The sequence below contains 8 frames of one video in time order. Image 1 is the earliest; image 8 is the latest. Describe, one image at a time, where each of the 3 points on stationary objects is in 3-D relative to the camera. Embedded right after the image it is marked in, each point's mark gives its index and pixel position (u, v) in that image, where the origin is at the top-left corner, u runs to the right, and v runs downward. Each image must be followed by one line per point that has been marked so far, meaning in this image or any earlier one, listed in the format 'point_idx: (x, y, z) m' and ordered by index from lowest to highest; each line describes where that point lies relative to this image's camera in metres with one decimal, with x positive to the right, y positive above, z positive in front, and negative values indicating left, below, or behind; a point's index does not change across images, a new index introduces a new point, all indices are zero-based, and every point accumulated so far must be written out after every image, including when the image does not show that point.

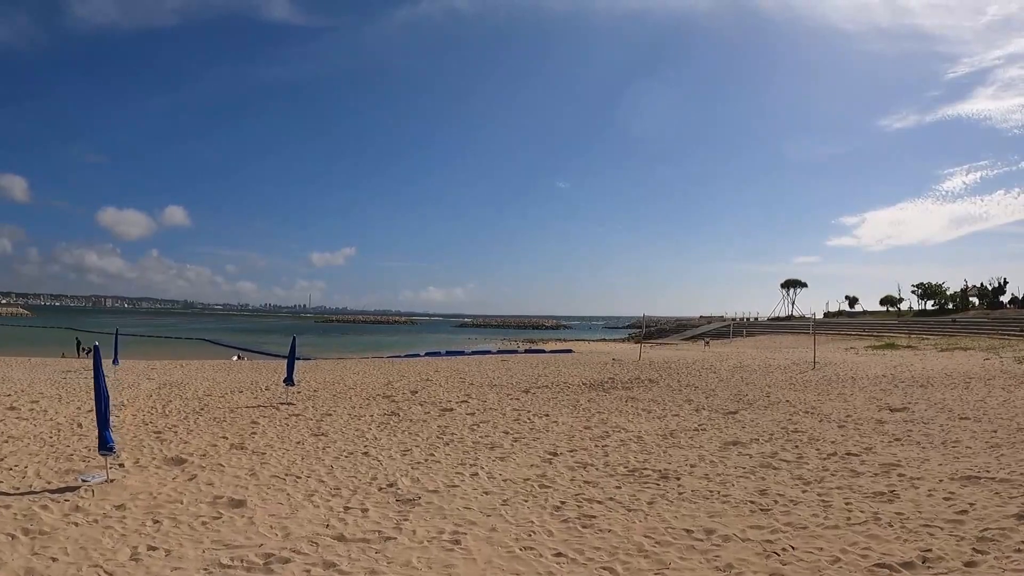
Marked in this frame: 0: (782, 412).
0: (+5.3, -2.5, +10.6) m
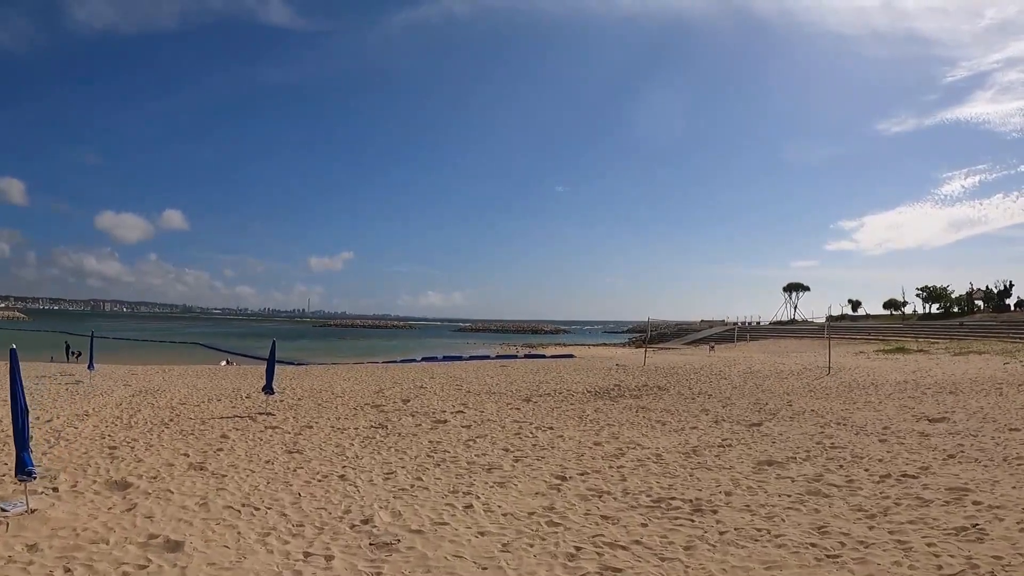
0: (+5.3, -2.4, +9.6) m
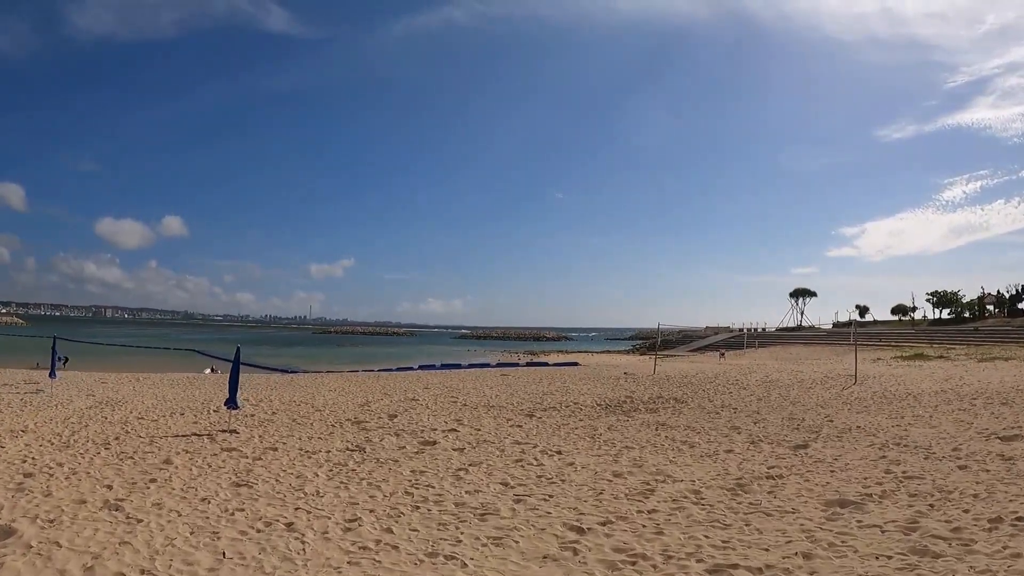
0: (+5.4, -2.4, +8.1) m
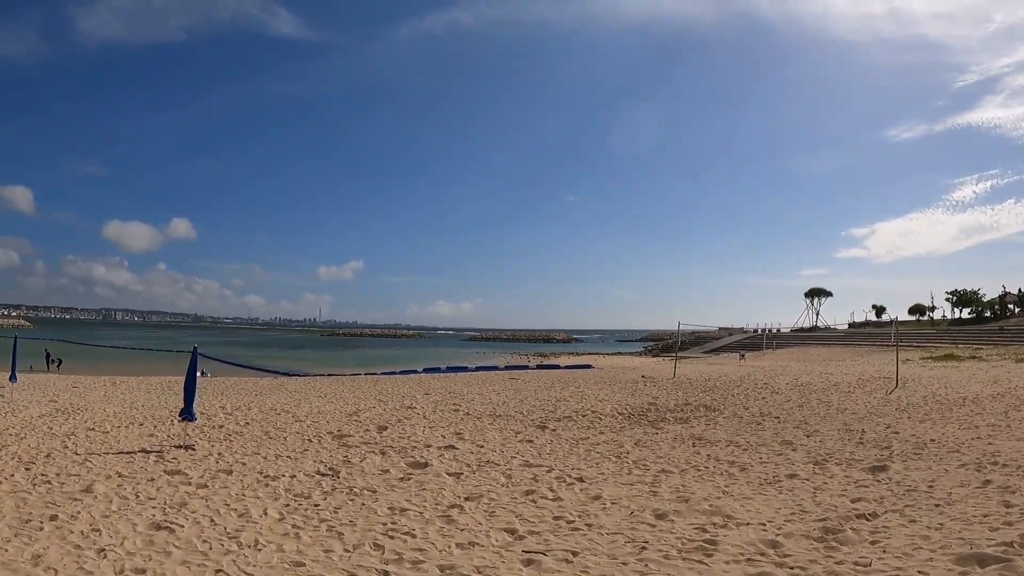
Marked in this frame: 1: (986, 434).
0: (+5.4, -2.2, +6.5) m
1: (+7.8, -2.4, +8.9) m
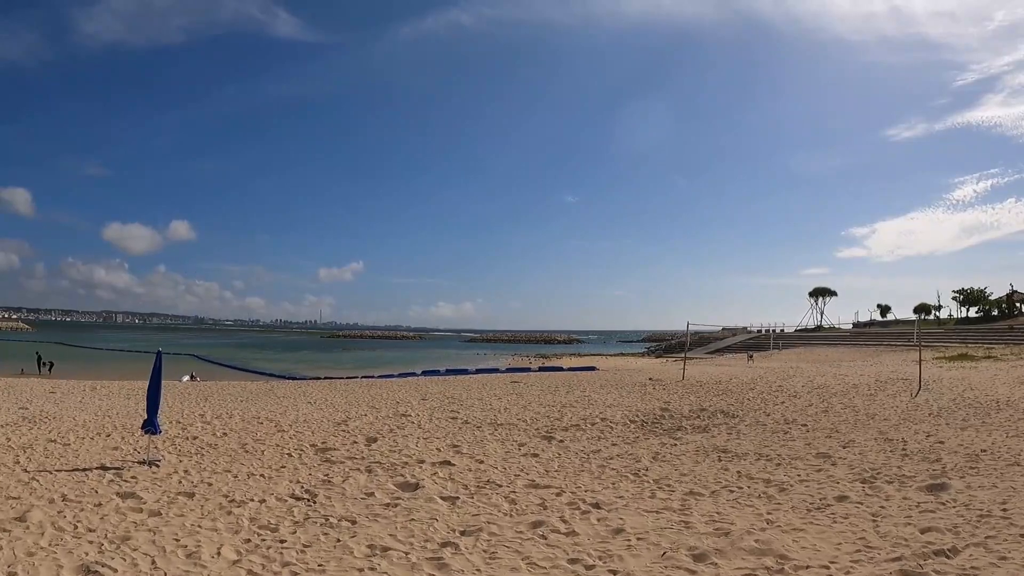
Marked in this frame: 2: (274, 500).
0: (+5.5, -2.1, +5.7) m
1: (+7.9, -2.3, +8.1) m
2: (-2.4, -2.1, +5.5) m
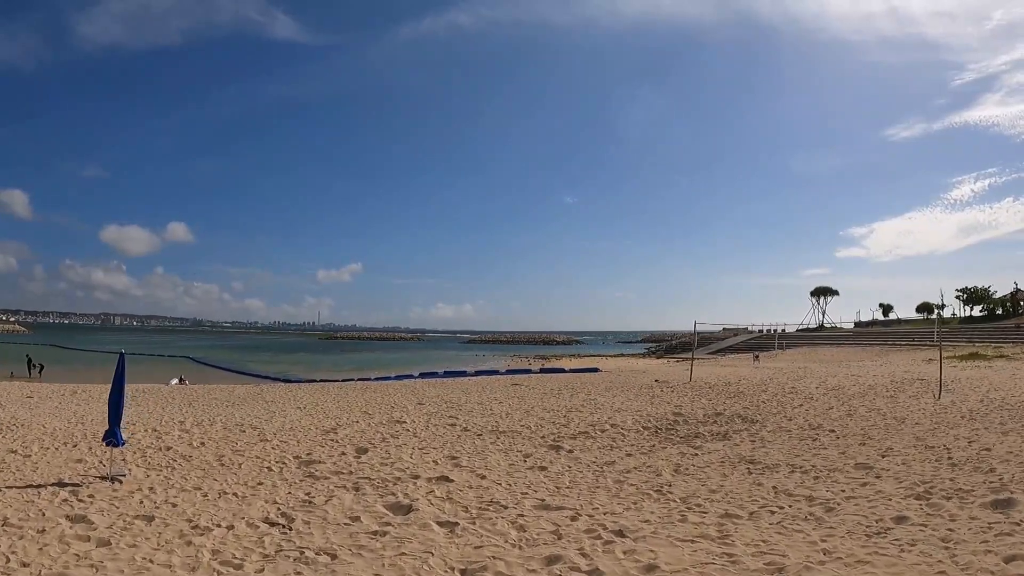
0: (+5.6, -2.0, +5.0) m
1: (+7.9, -2.2, +7.4) m
2: (-2.4, -2.1, +4.8) m
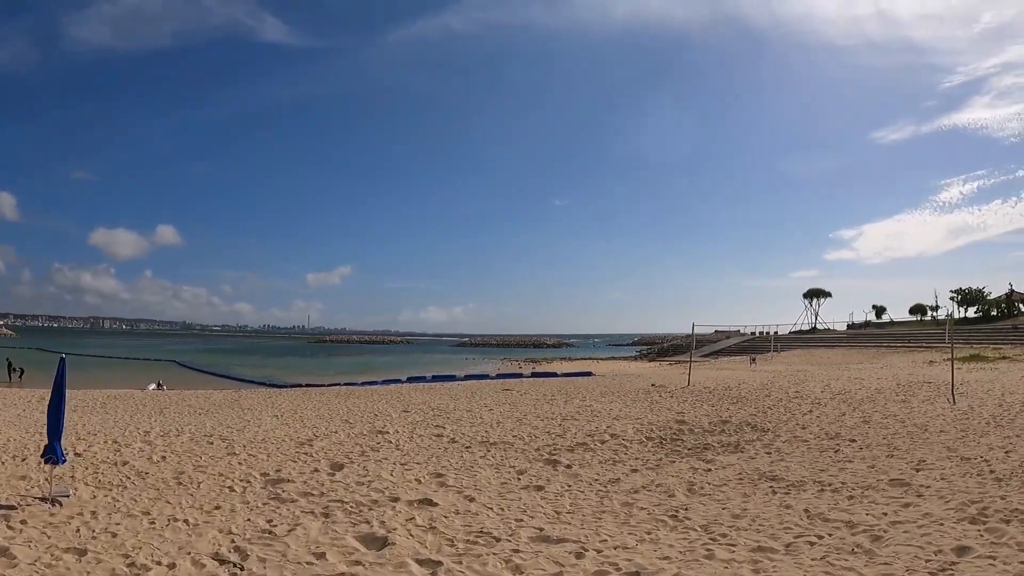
0: (+5.5, -2.0, +4.3) m
1: (+7.9, -2.2, +6.7) m
2: (-2.4, -2.0, +4.0) m
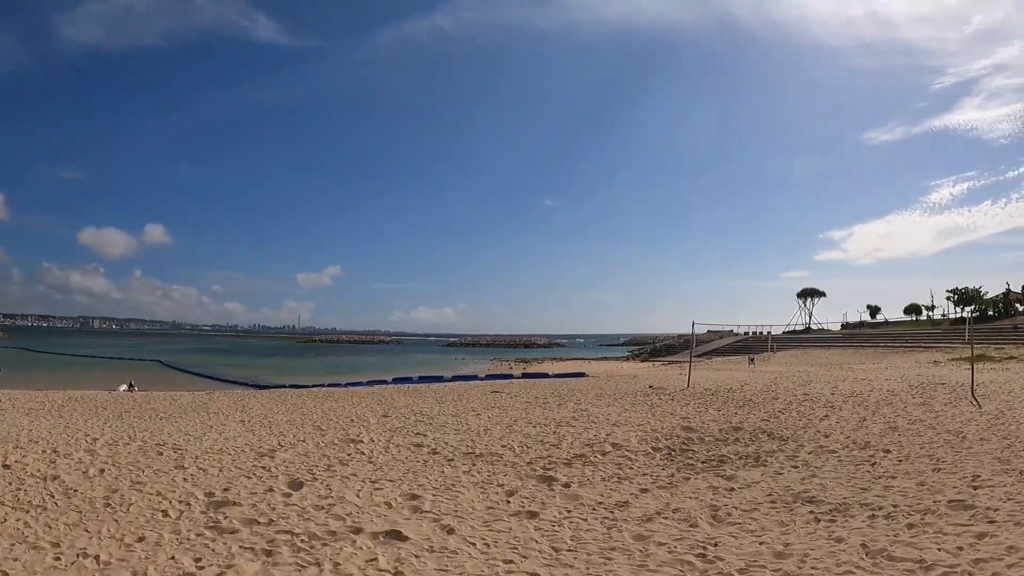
0: (+5.4, -1.8, +3.4) m
1: (+7.8, -2.1, +5.9) m
2: (-2.5, -1.9, +3.0) m
